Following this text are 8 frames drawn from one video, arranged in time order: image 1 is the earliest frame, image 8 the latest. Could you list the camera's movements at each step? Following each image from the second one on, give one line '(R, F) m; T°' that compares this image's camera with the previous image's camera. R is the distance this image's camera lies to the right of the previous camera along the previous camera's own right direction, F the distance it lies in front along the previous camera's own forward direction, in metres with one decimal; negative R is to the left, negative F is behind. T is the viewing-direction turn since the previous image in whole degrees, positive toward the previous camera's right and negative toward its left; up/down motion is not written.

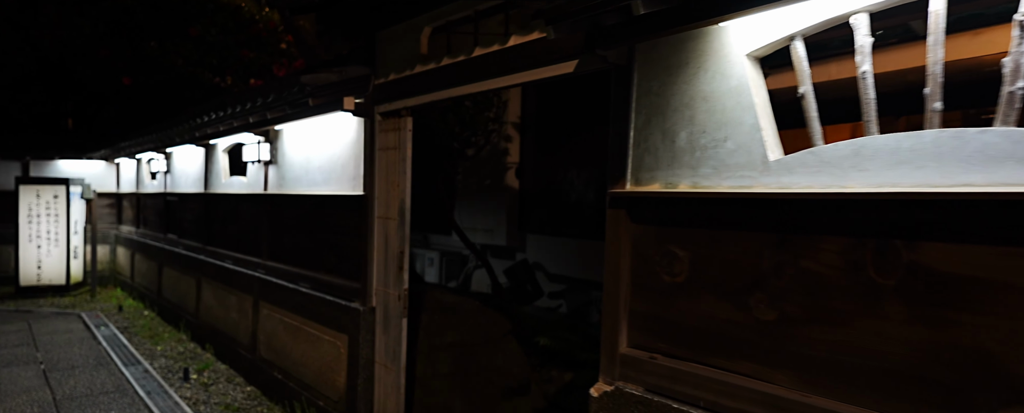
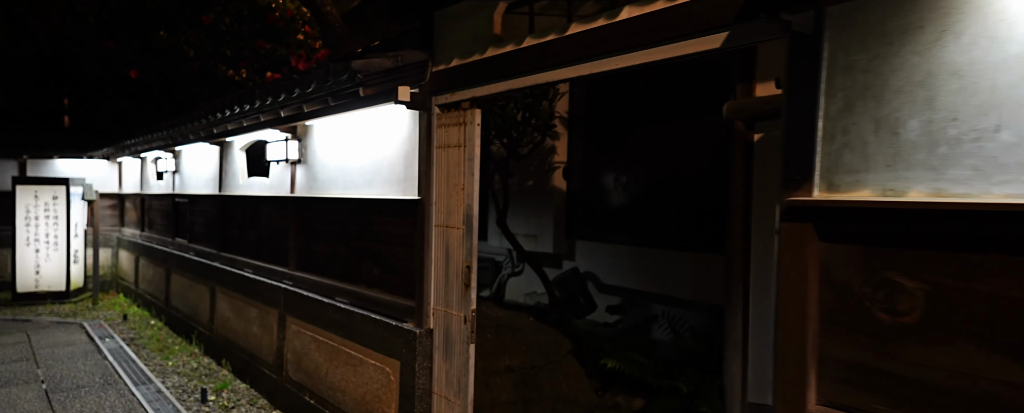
(-0.8, +0.8) m; 0°
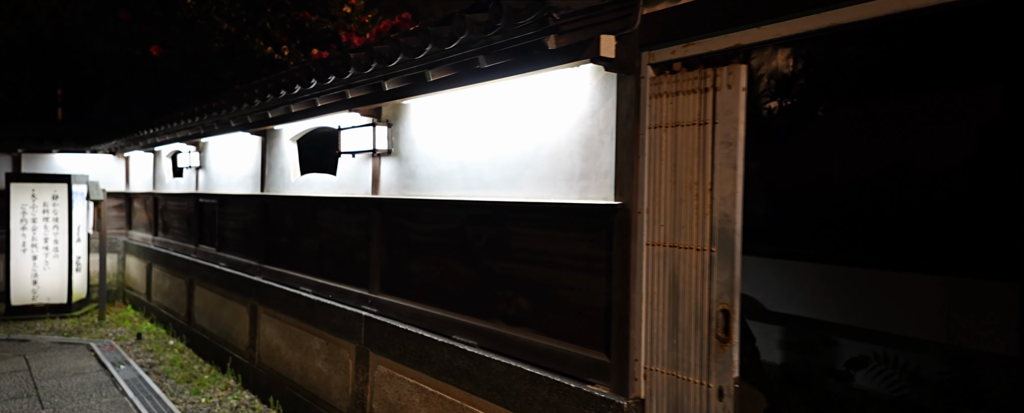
(-1.7, +1.8) m; 0°
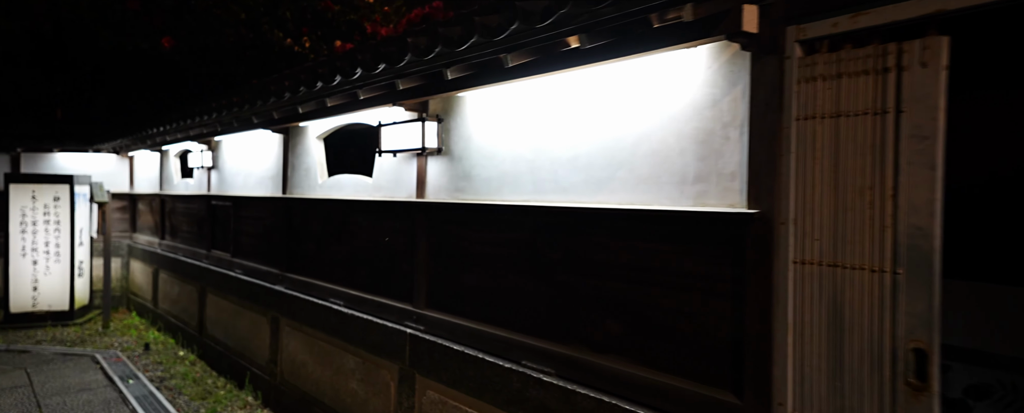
(-0.7, +0.7) m; 0°
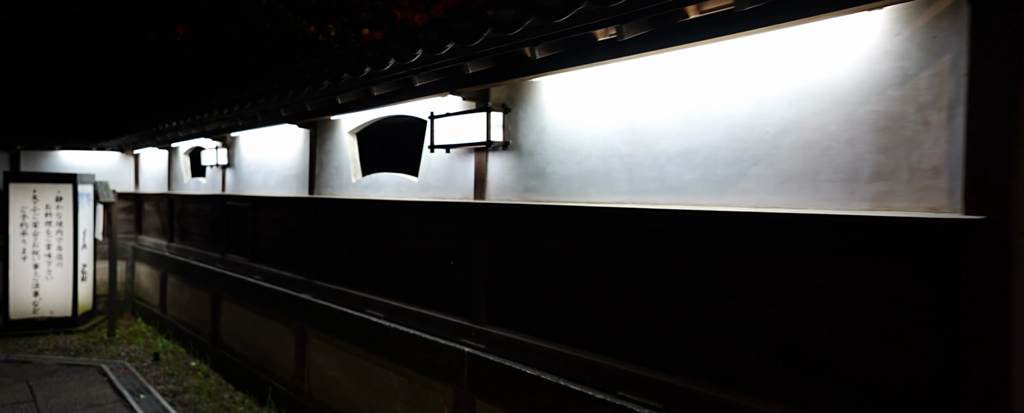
(-0.7, +0.7) m; 0°
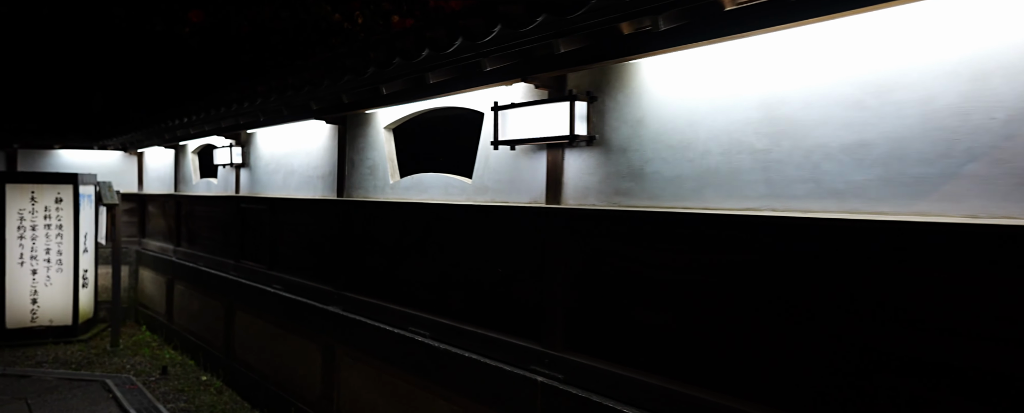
(-0.7, +0.7) m; 0°
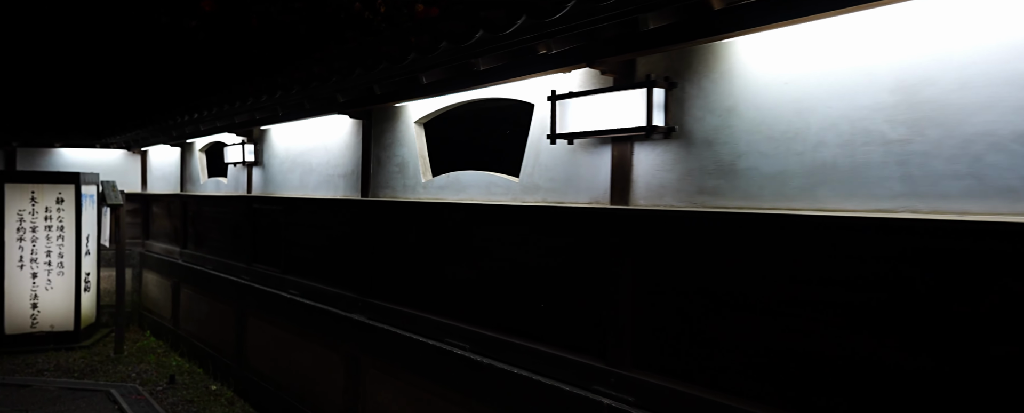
(-0.5, +0.5) m; 0°
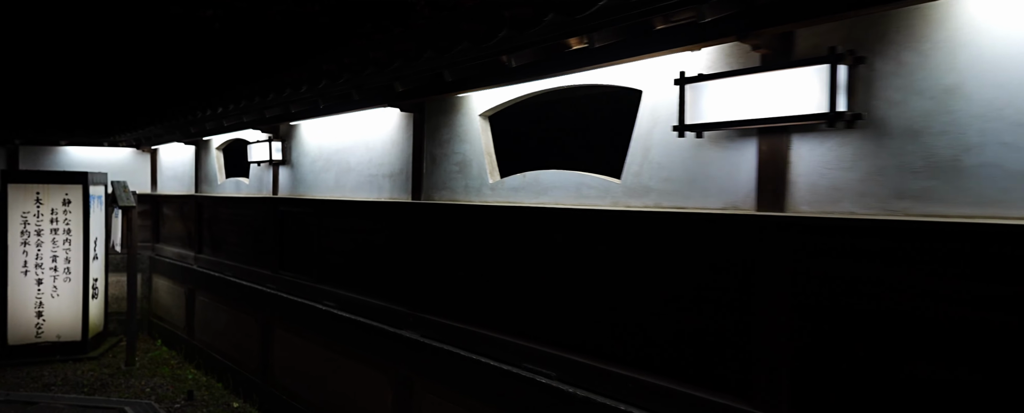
(-0.8, +0.7) m; 0°
